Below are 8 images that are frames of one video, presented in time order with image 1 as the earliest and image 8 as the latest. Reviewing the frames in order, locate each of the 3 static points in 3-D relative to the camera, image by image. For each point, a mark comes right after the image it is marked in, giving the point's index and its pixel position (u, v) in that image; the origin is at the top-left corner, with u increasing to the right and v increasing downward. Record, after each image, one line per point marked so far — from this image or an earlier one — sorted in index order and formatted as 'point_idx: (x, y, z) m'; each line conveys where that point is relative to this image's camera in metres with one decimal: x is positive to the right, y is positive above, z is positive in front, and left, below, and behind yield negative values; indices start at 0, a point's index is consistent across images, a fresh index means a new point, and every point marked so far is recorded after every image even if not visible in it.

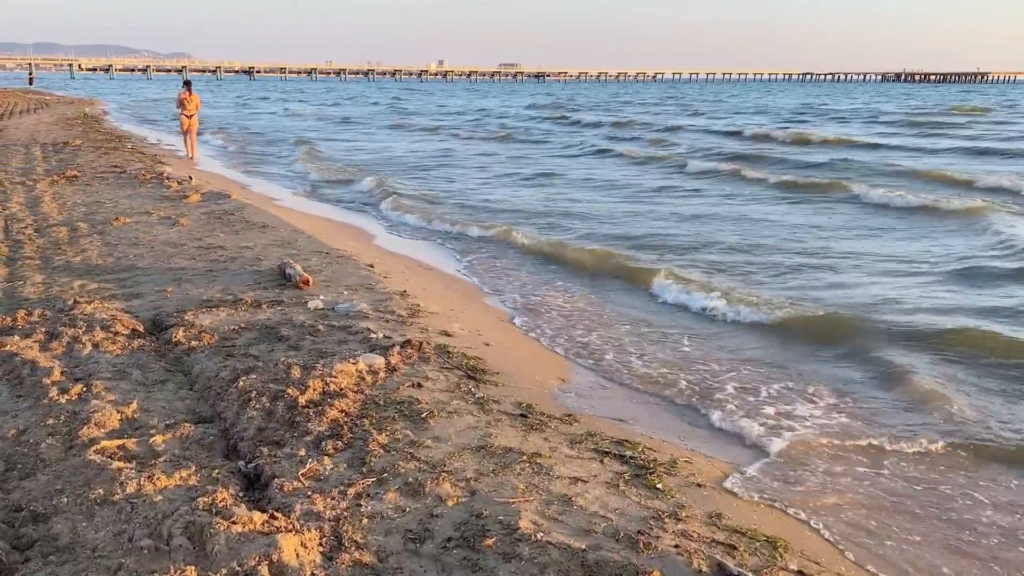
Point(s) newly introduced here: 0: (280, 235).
0: (-1.9, +0.4, +6.8) m
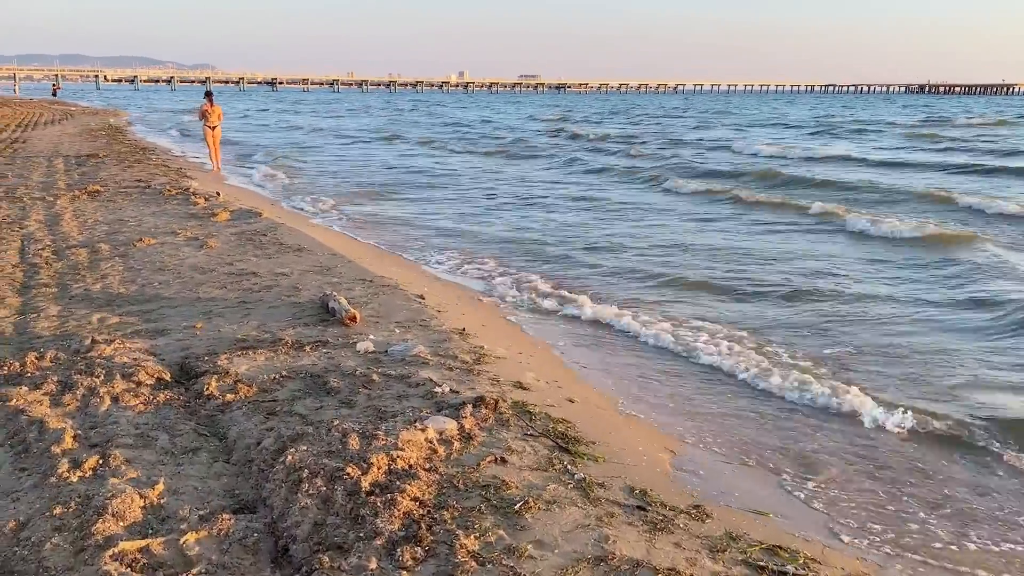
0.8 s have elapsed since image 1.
0: (-1.4, +0.2, +6.2) m
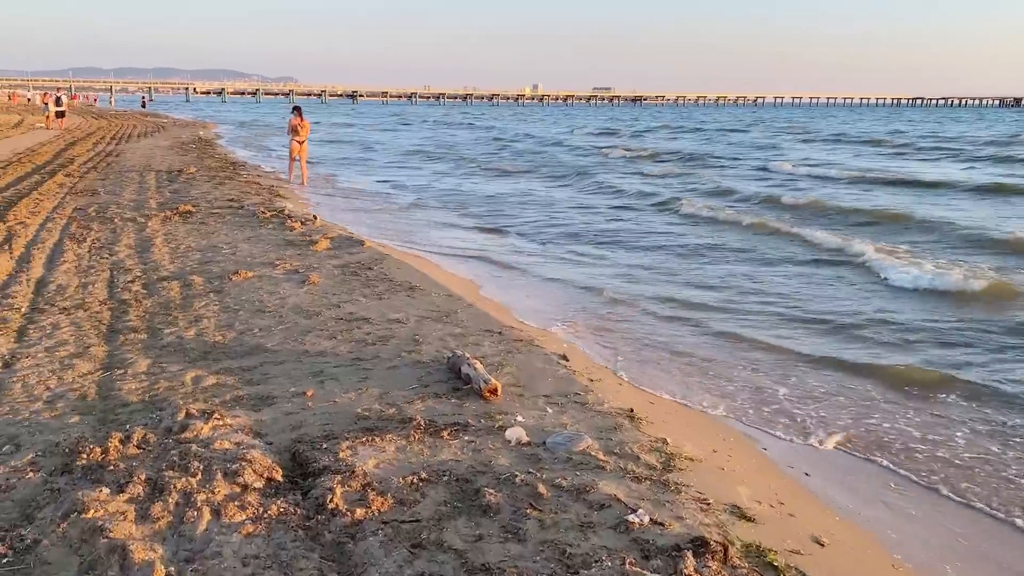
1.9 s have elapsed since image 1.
0: (-0.5, -0.1, +5.5) m
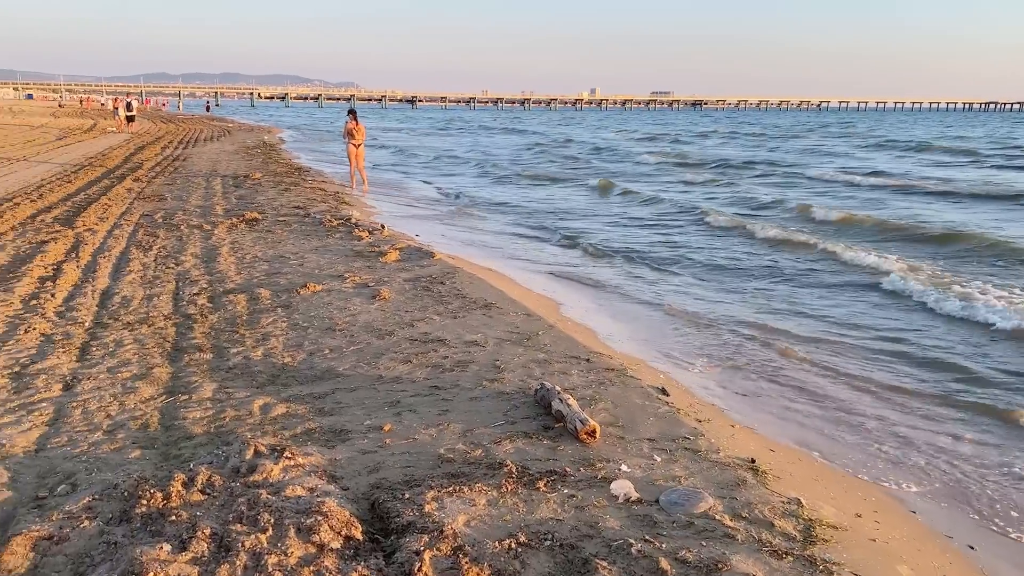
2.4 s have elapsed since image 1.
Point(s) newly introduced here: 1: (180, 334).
0: (0.0, -0.2, +5.1) m
1: (-2.0, -0.3, +5.0) m
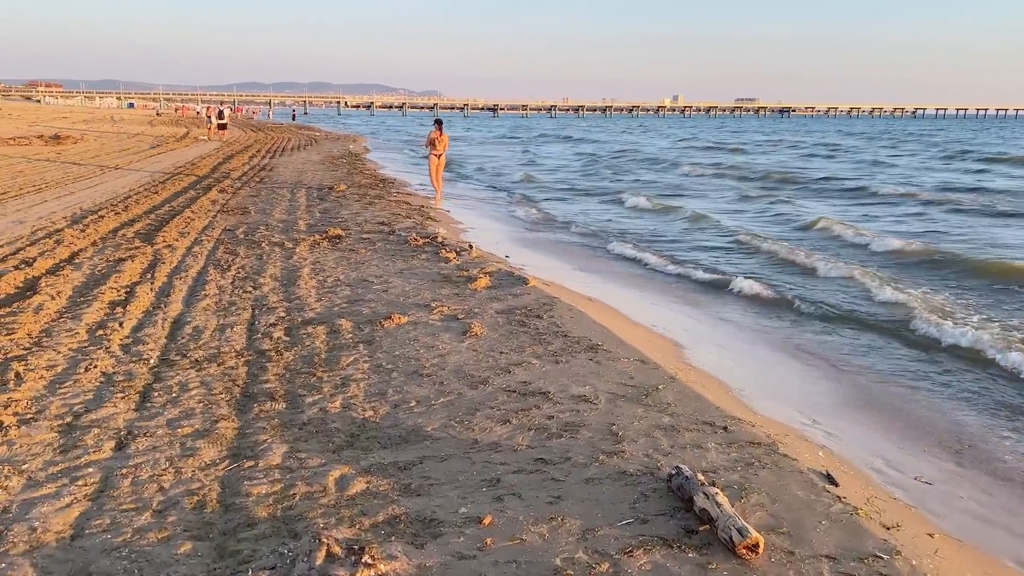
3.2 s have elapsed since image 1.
0: (+0.6, -0.4, +4.4) m
1: (-1.4, -0.5, +4.5) m
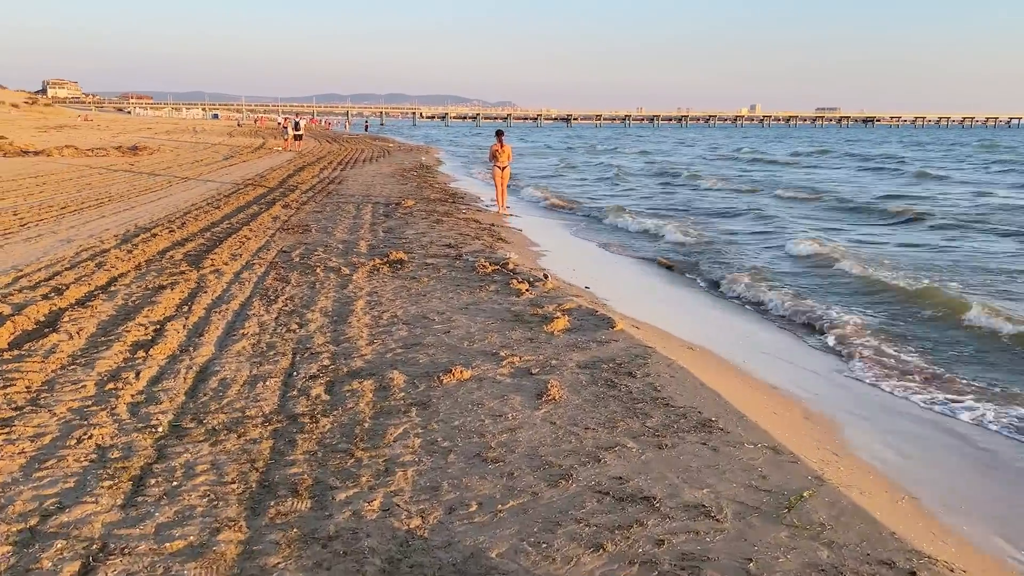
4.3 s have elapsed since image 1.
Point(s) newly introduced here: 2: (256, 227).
0: (+1.0, -0.7, +3.3) m
1: (-1.0, -0.7, +3.6) m
2: (-3.3, +0.8, +10.8) m
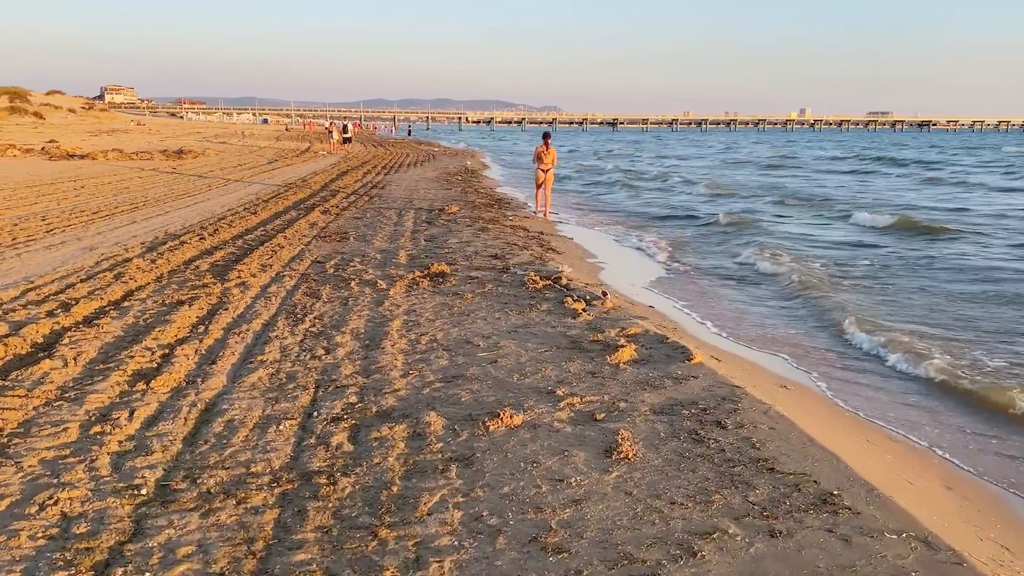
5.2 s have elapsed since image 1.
0: (+1.2, -0.8, +2.5) m
1: (-0.8, -0.8, +2.8) m
2: (-2.7, +0.7, +10.2) m
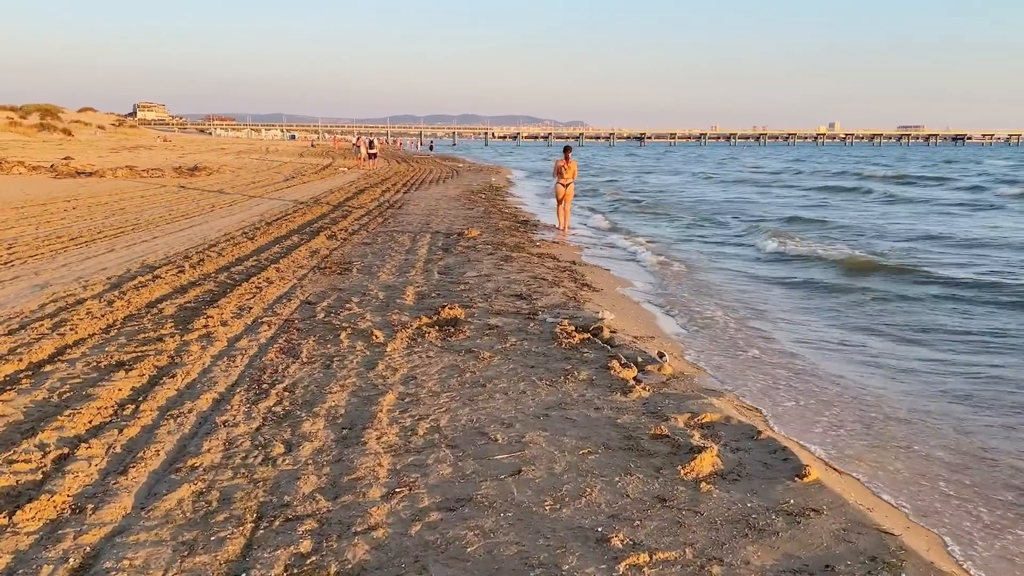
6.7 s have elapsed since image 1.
0: (+1.2, -1.1, +1.0) m
1: (-0.7, -1.1, +1.5) m
2: (-2.4, +0.3, +8.9) m
